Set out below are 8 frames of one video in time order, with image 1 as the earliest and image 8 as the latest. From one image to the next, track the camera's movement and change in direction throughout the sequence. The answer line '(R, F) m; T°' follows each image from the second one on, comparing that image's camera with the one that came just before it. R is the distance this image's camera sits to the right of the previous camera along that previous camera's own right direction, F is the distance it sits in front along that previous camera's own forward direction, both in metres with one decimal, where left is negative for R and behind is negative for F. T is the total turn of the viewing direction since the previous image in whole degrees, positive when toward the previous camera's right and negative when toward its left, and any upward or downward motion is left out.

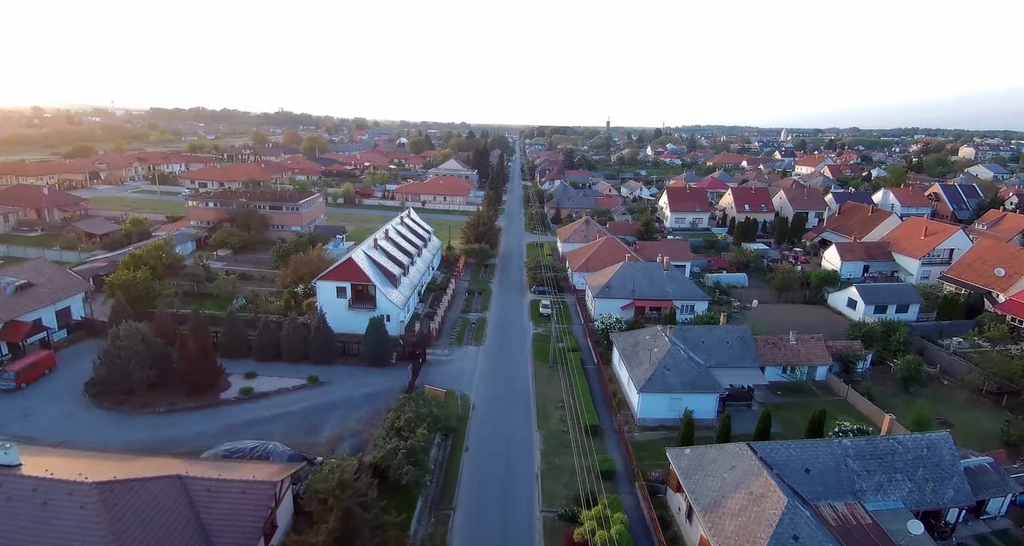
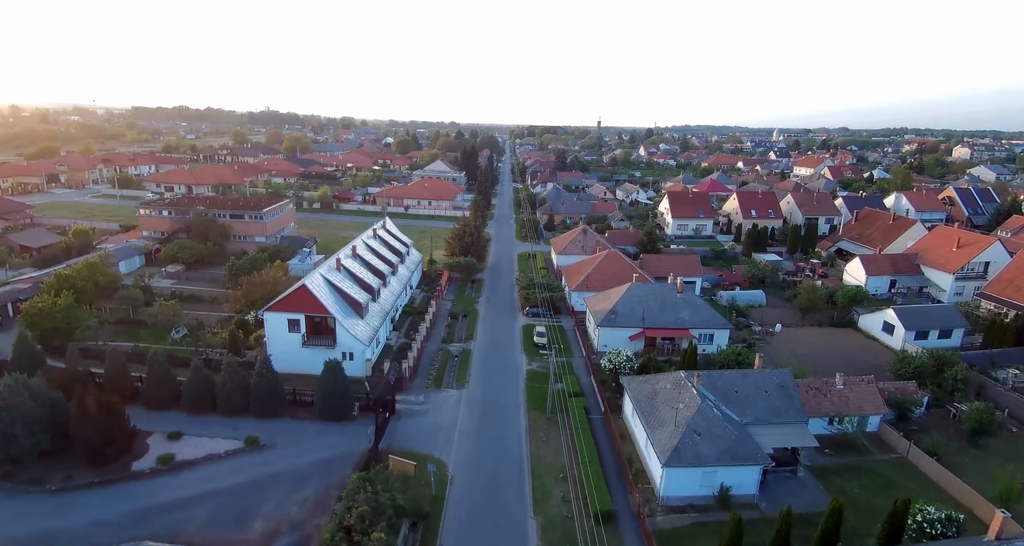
(+0.1, +5.1) m; +1°
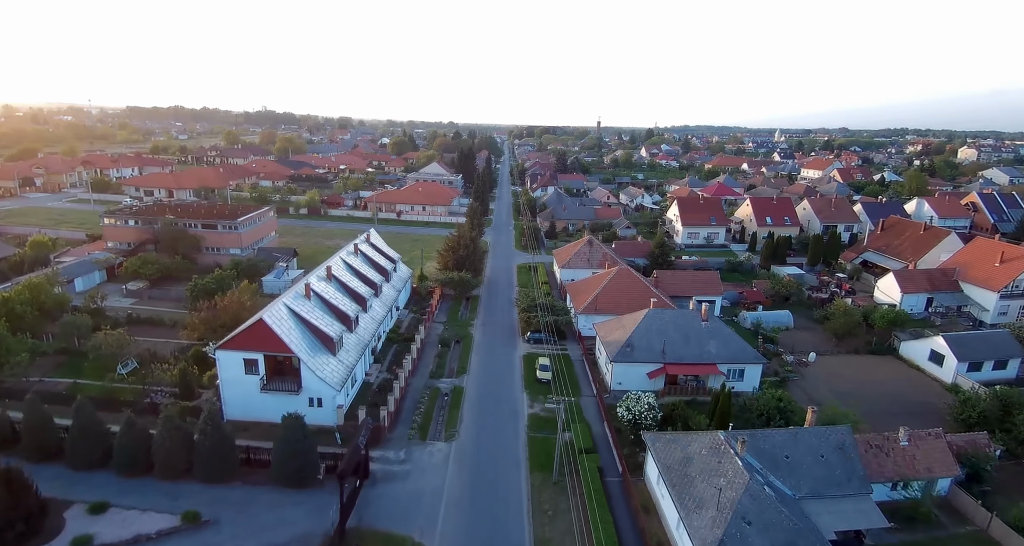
(0.0, +4.0) m; 0°
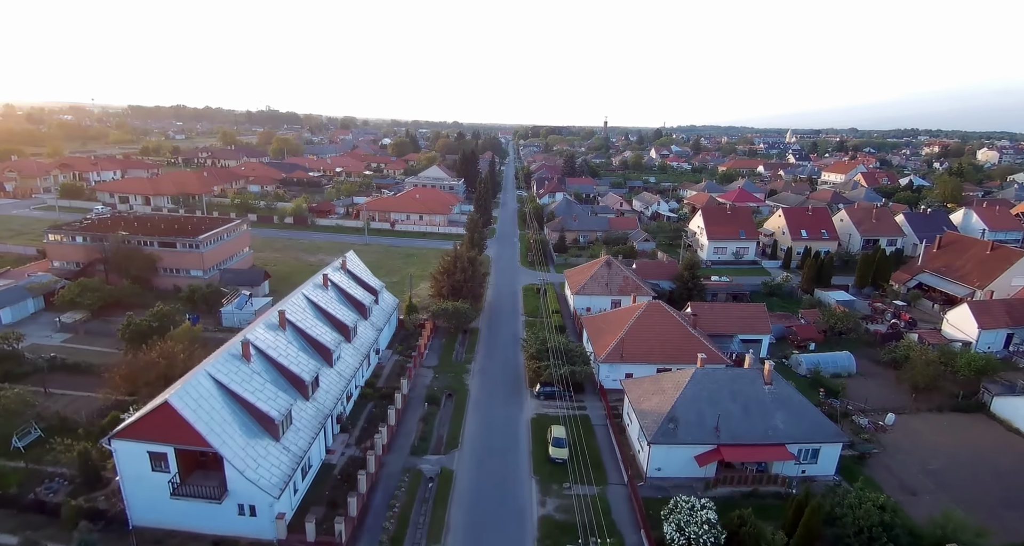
(0.0, +5.8) m; -1°
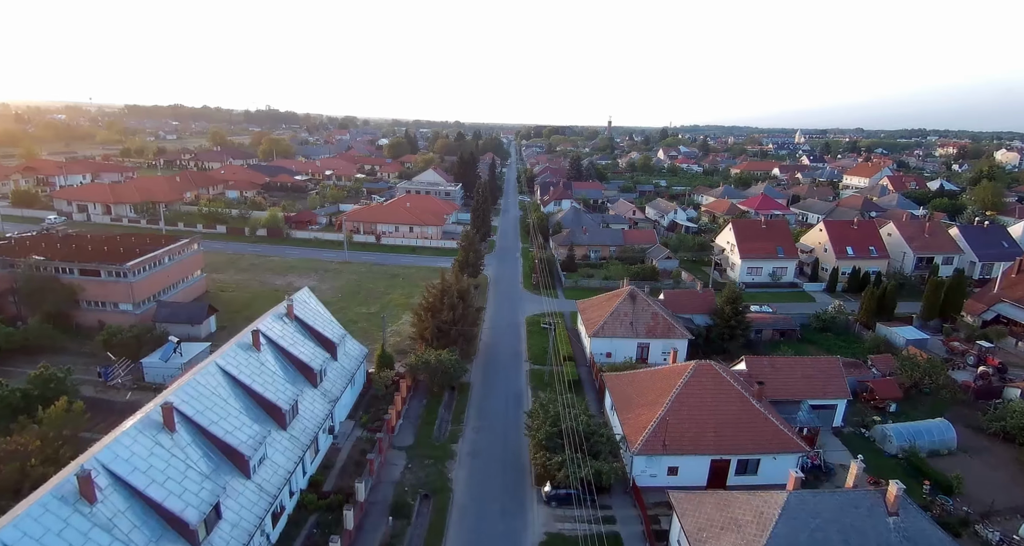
(+0.1, +6.7) m; 0°
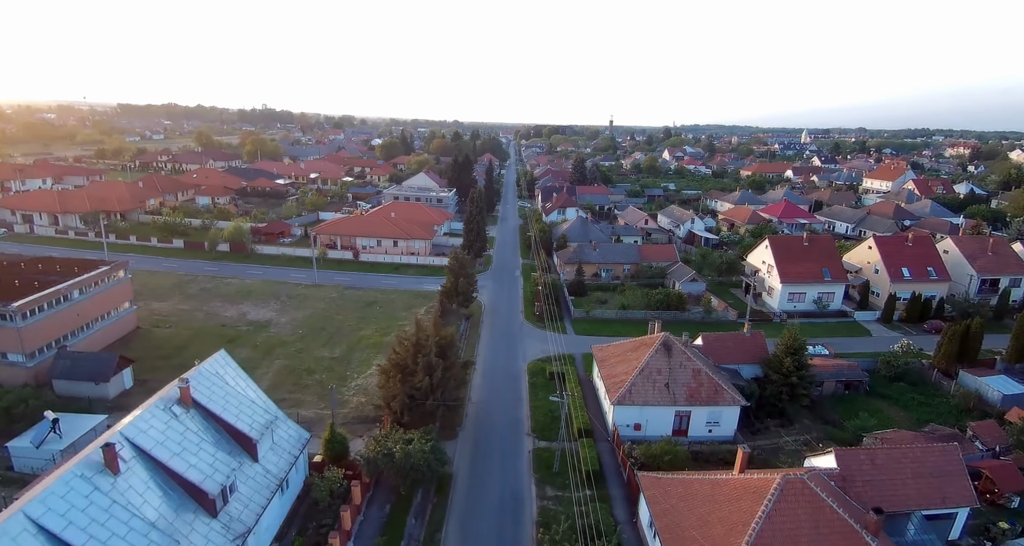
(+0.1, +6.4) m; 0°
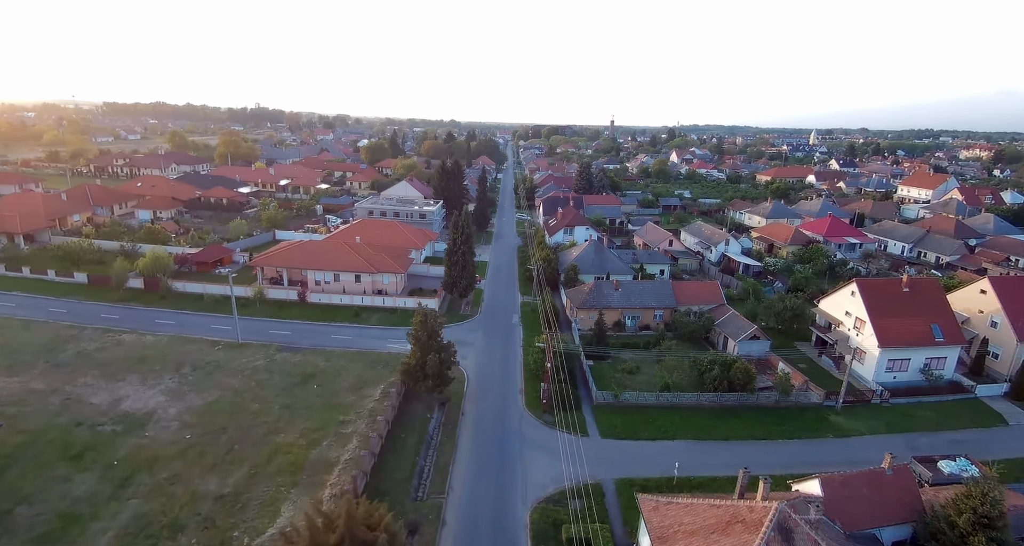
(+0.2, +9.8) m; 0°
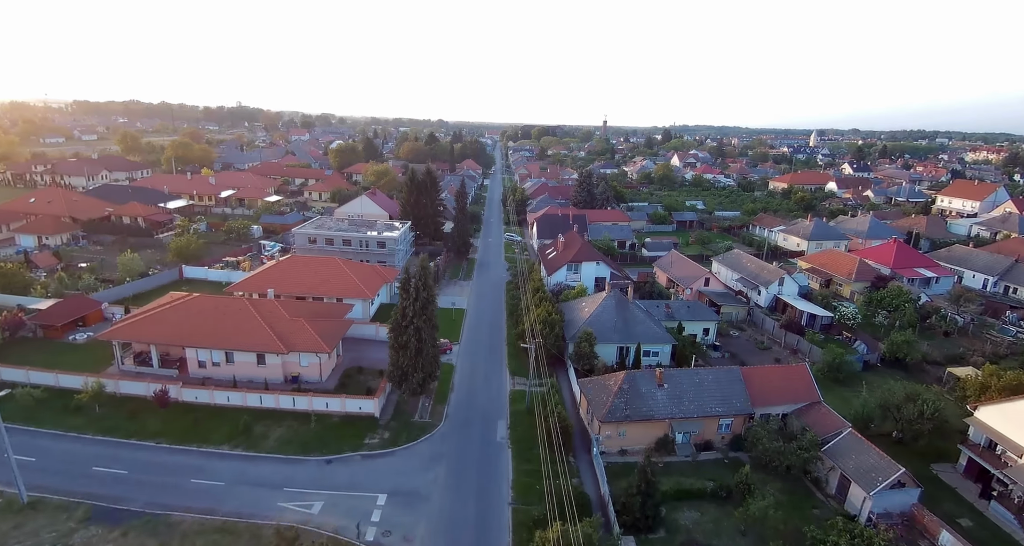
(+0.3, +11.2) m; +1°
